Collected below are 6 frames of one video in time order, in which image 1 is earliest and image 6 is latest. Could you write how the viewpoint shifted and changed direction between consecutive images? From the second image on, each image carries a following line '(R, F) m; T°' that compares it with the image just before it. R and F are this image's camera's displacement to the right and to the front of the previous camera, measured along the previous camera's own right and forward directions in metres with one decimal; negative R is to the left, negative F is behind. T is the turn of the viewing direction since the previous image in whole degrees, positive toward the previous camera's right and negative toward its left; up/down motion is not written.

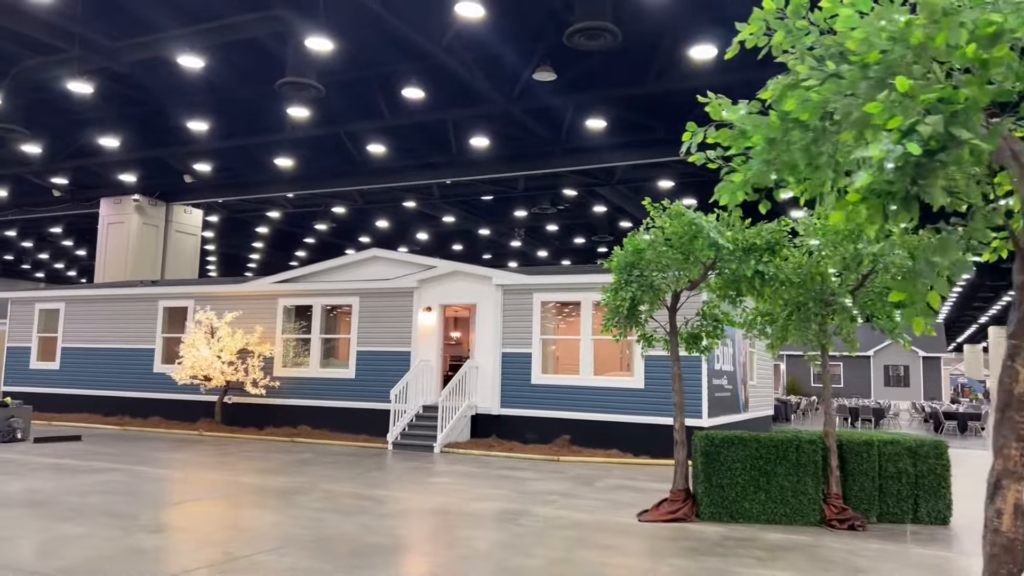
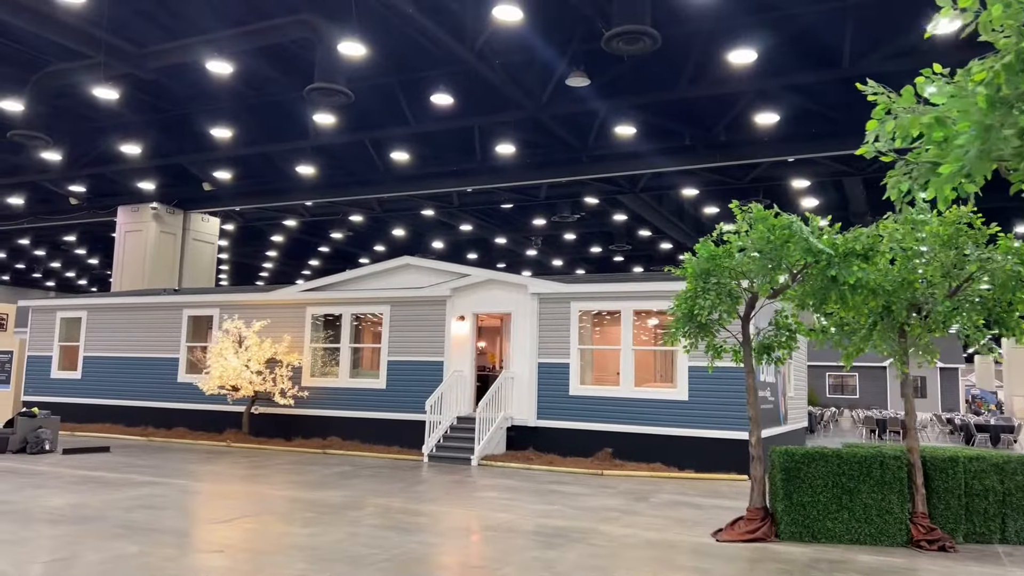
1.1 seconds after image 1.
(-0.5, +0.3) m; 0°
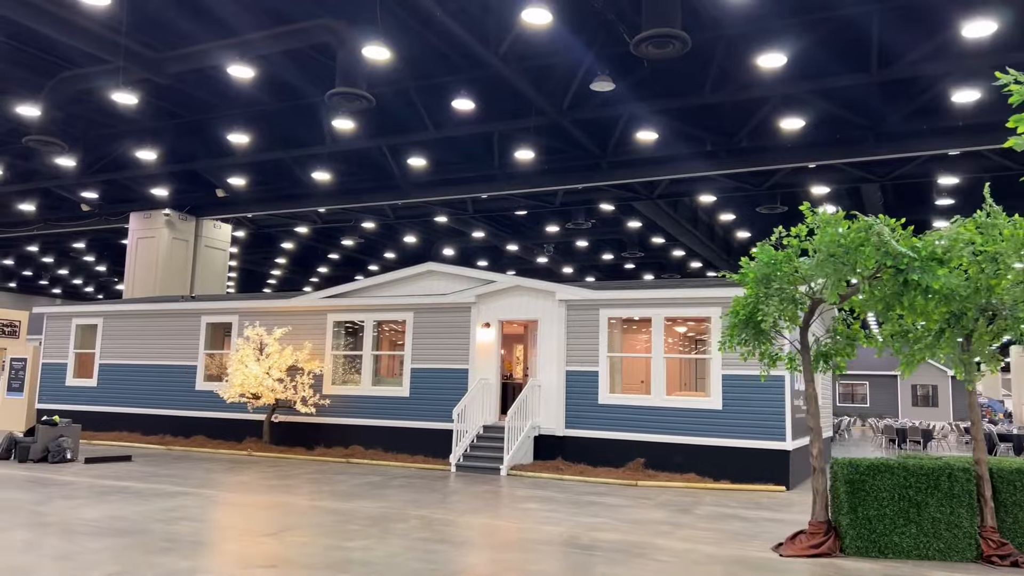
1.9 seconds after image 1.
(-0.4, +0.2) m; 0°
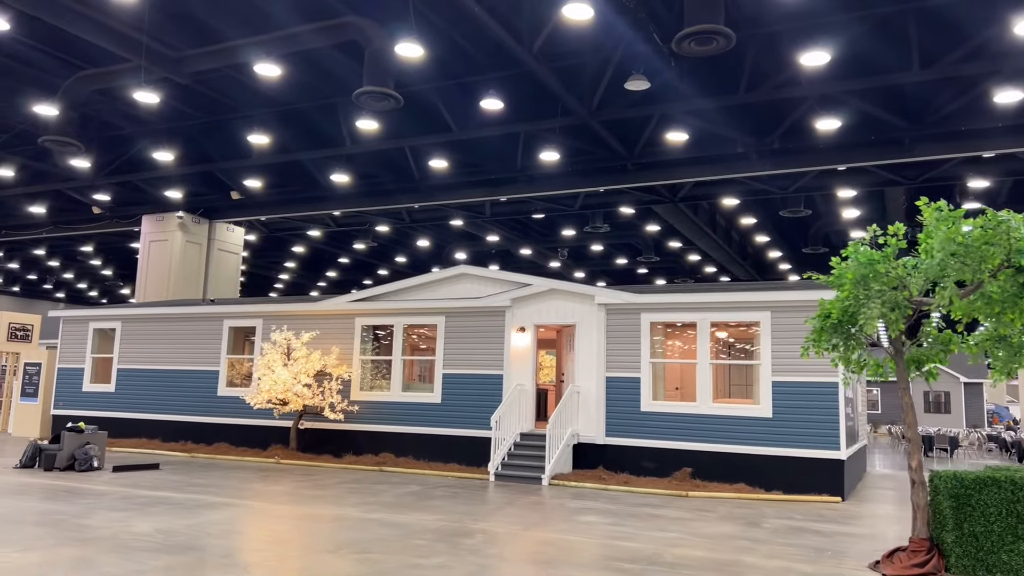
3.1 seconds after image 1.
(-0.6, +0.4) m; 0°
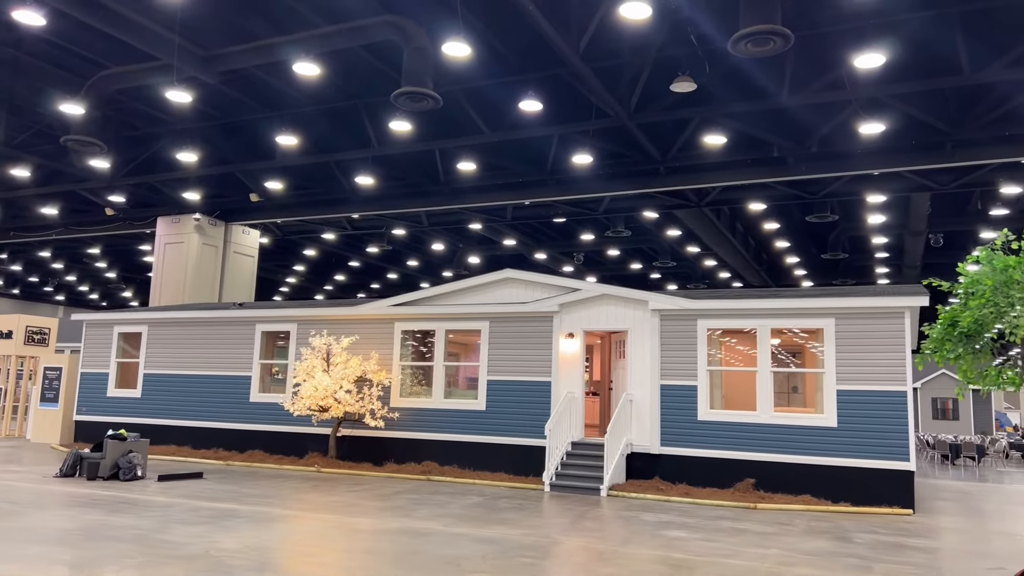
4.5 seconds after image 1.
(-0.9, +0.3) m; 0°
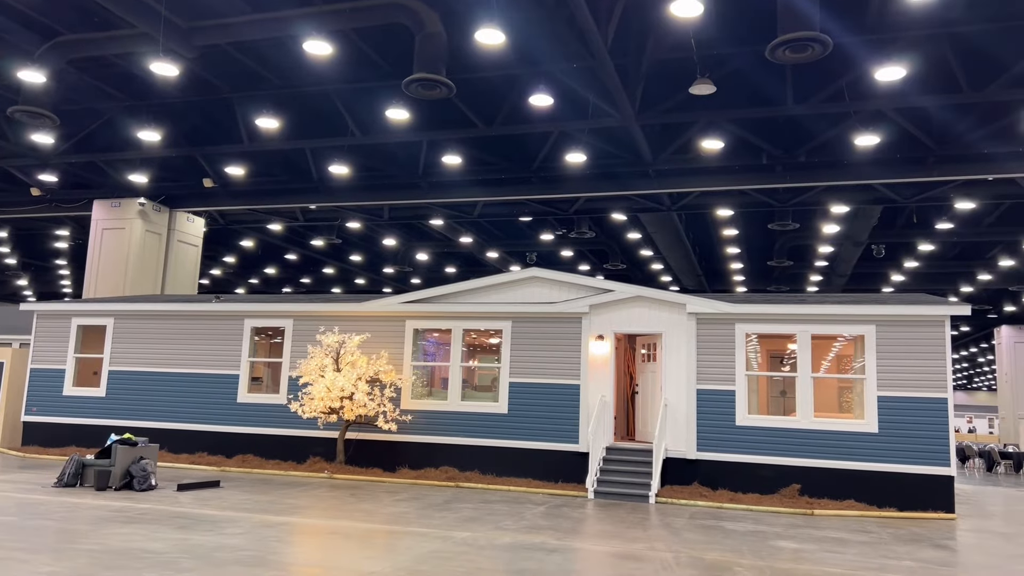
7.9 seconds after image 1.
(-1.9, +0.6) m; +7°
